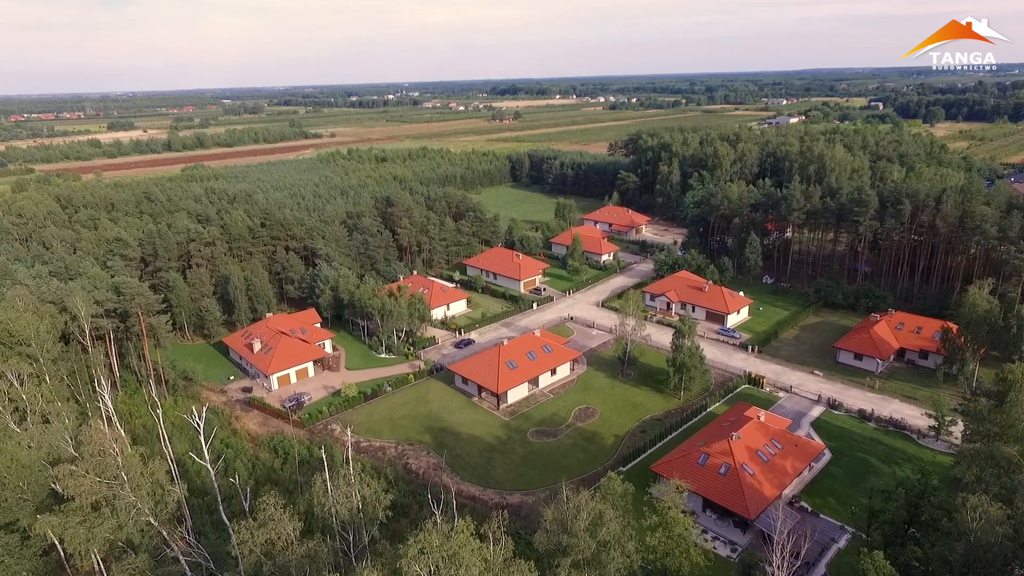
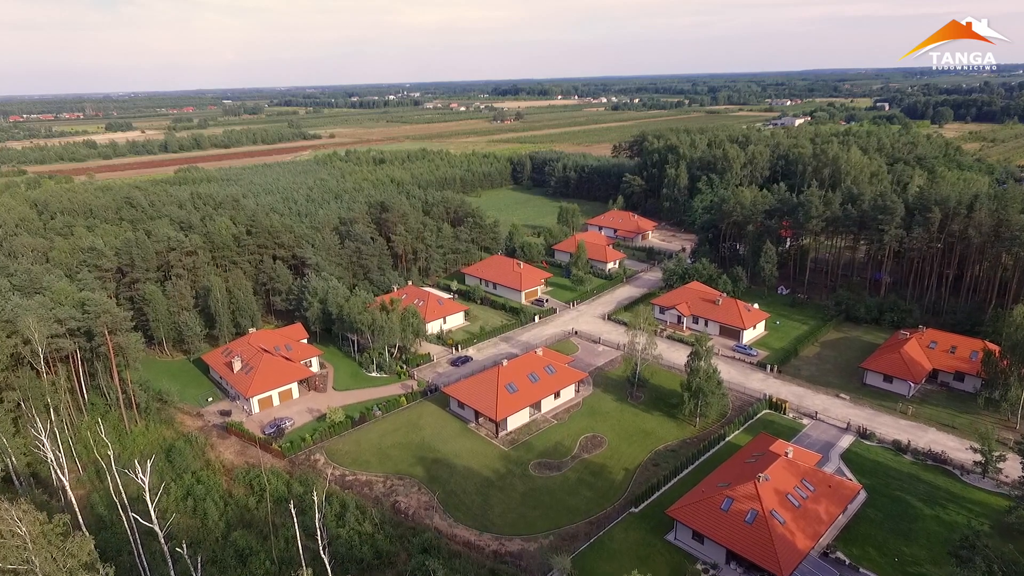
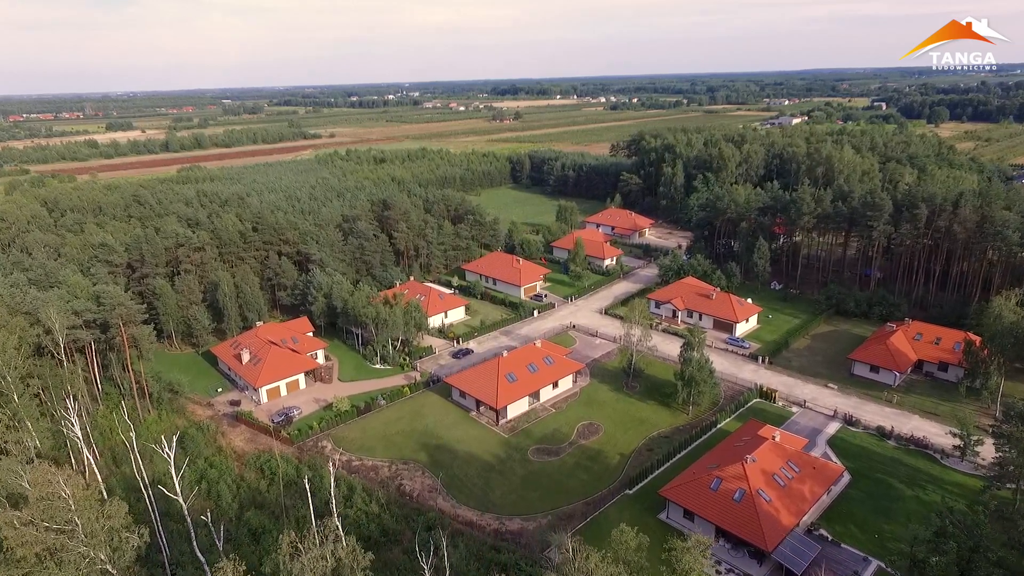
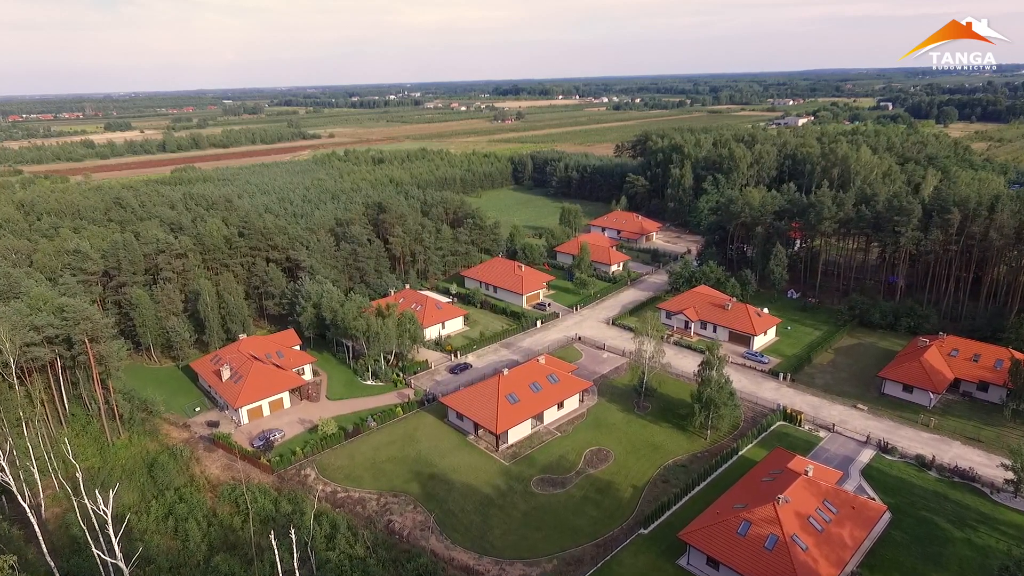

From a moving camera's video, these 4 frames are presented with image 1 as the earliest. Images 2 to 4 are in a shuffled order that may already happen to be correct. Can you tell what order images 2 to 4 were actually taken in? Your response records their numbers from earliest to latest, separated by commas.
3, 2, 4
